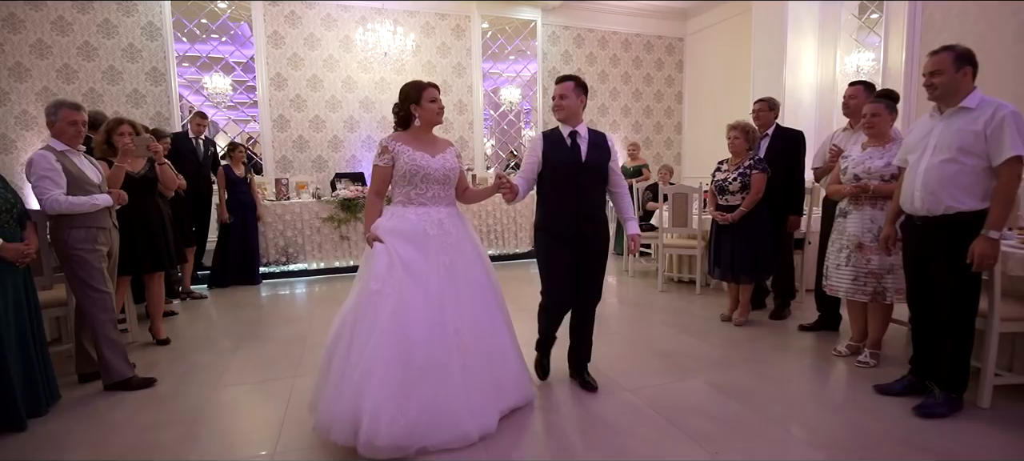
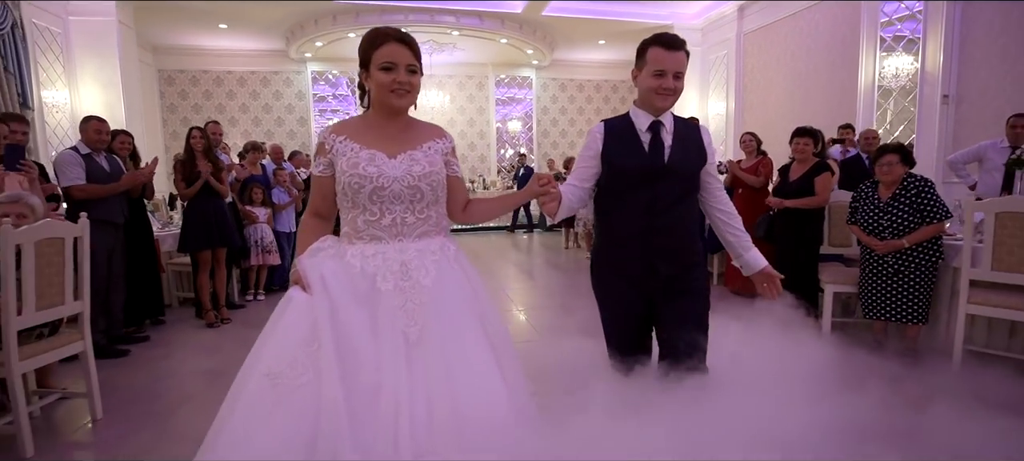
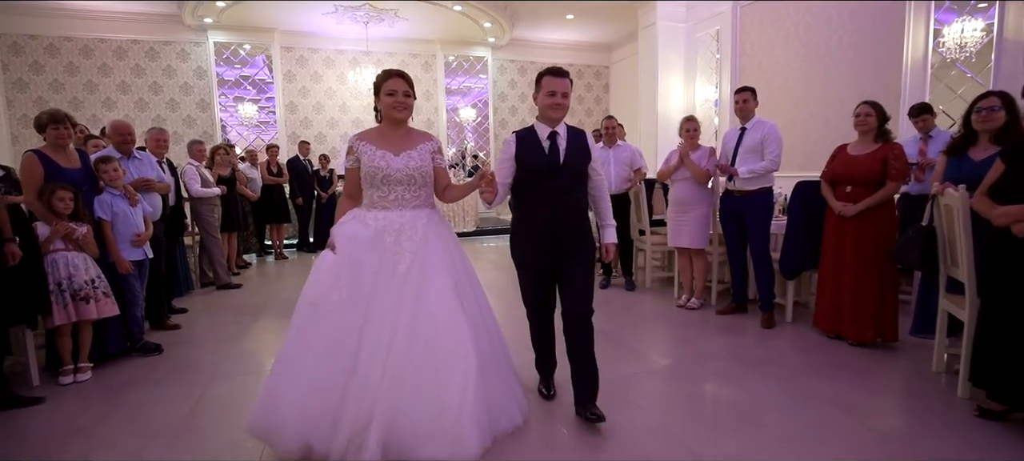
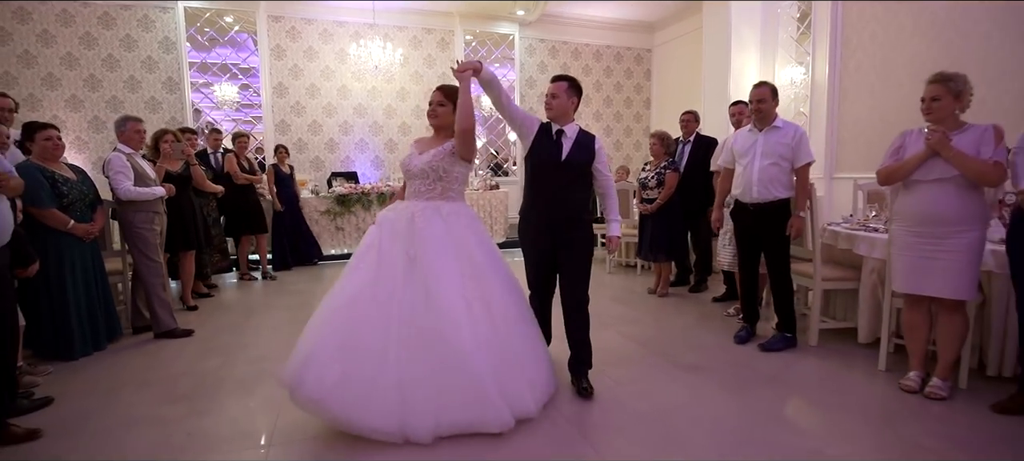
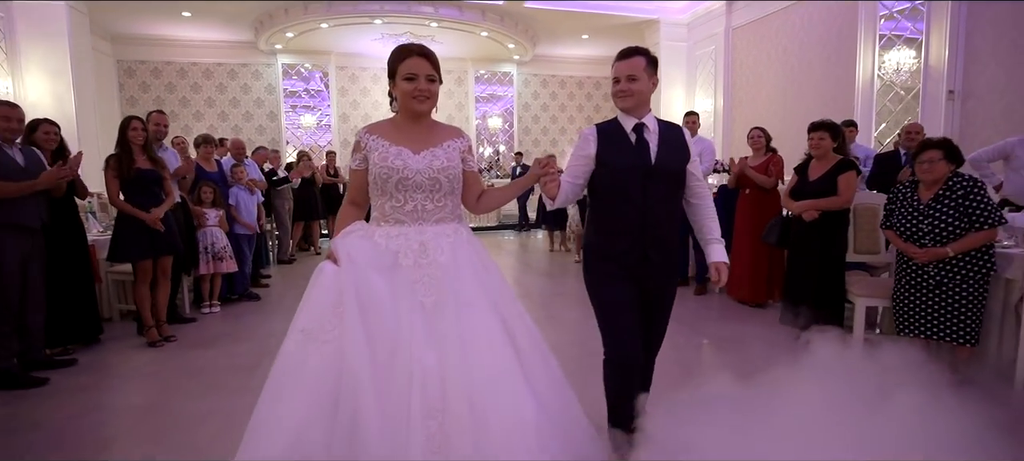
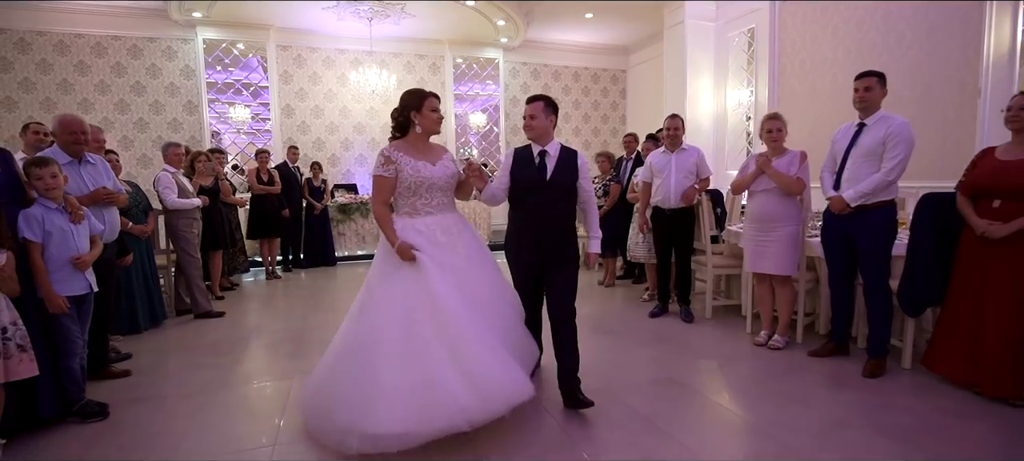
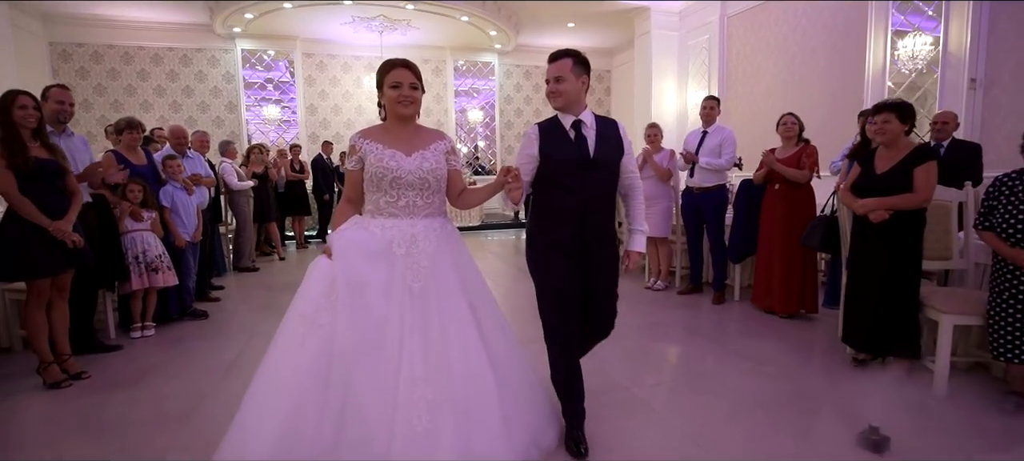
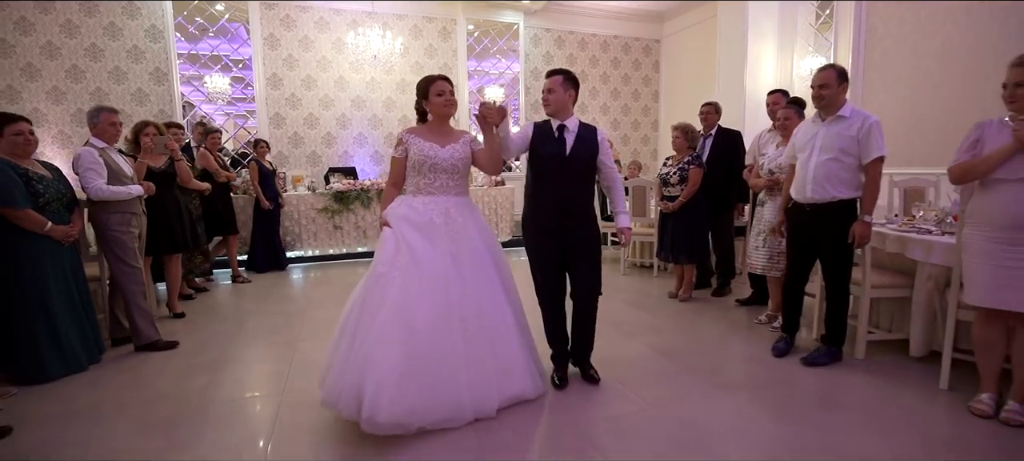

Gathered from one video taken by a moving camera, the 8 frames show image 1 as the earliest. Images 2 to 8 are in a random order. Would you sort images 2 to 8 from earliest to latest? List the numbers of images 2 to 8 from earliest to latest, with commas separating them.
8, 4, 6, 3, 7, 5, 2
